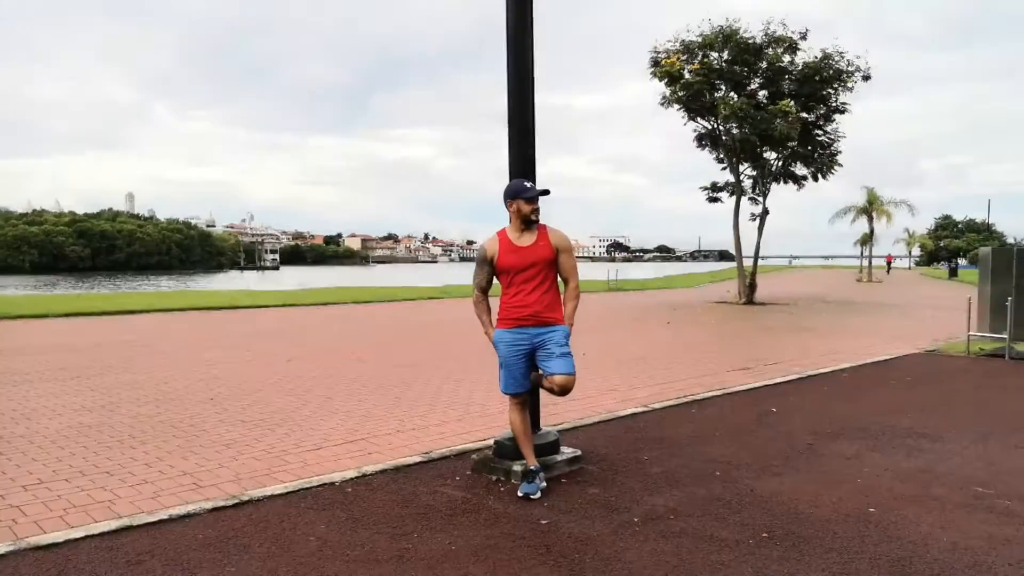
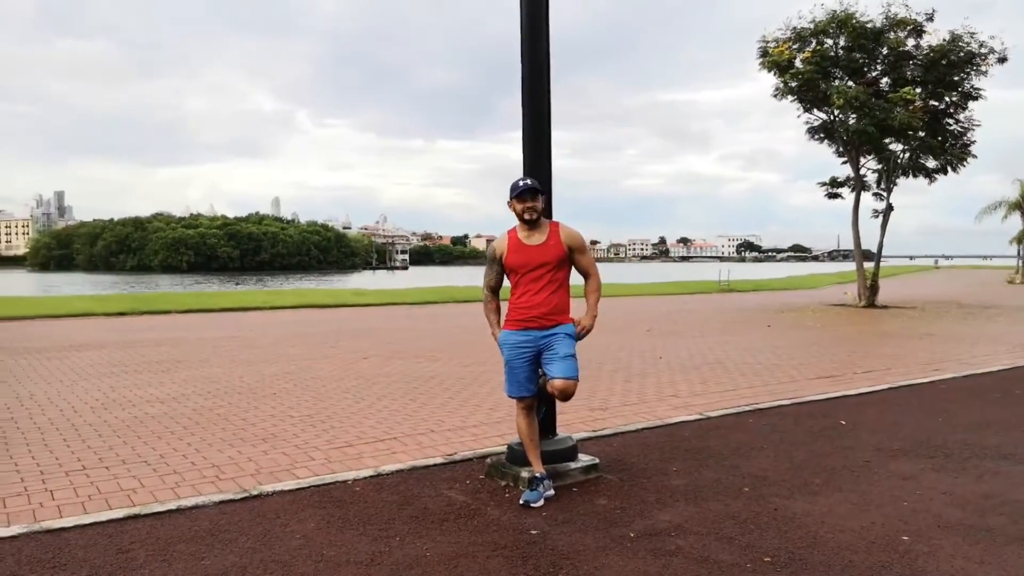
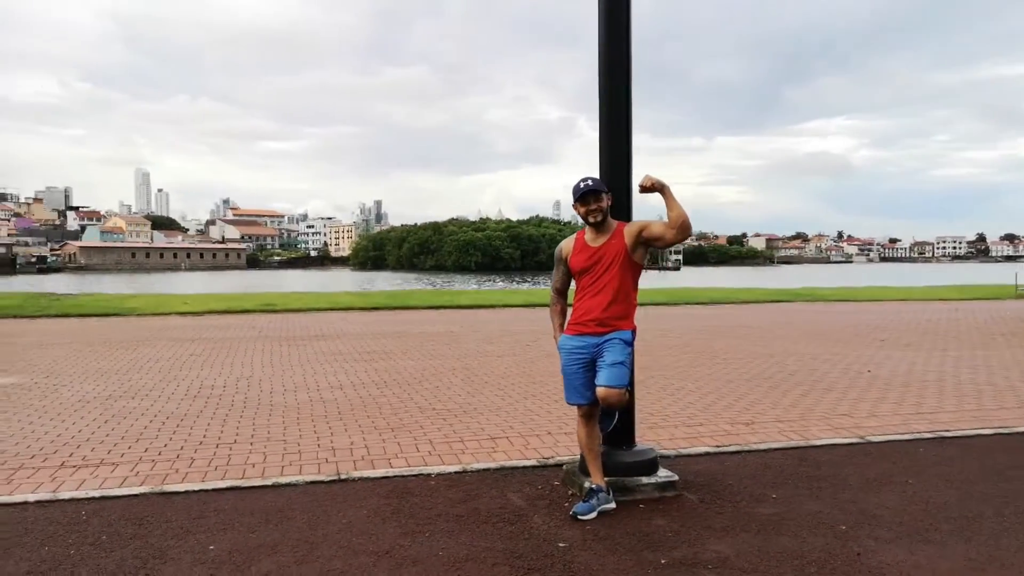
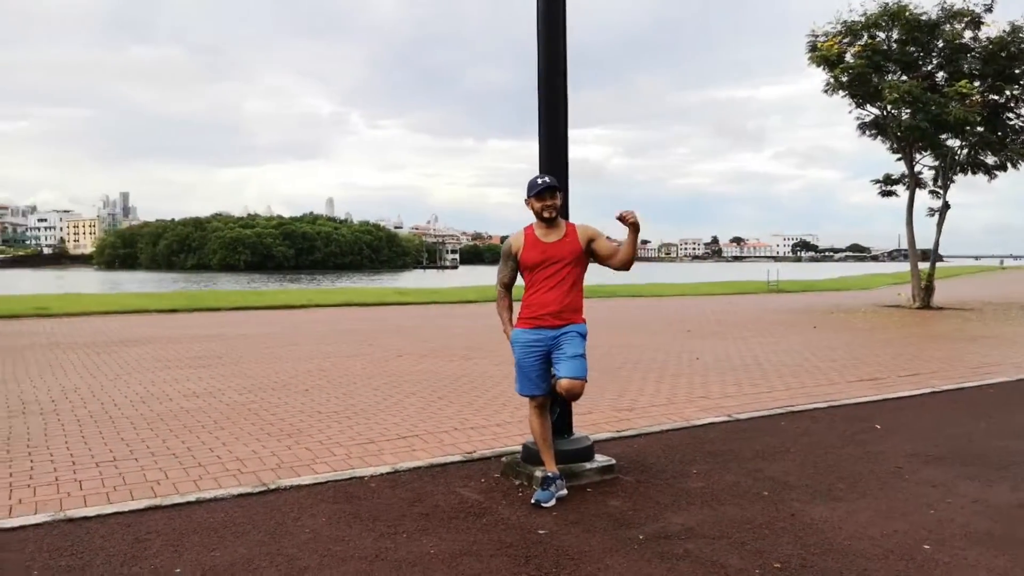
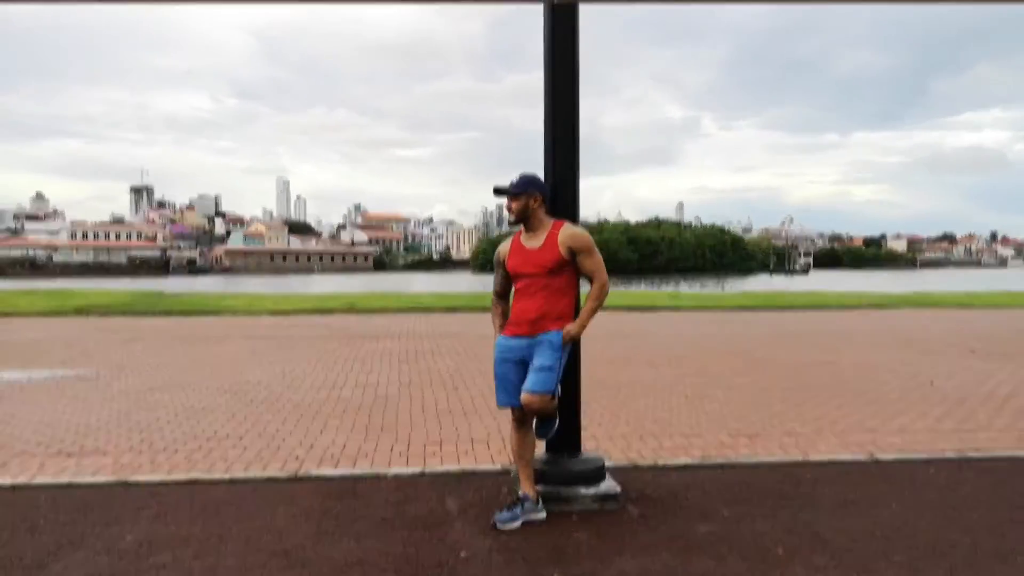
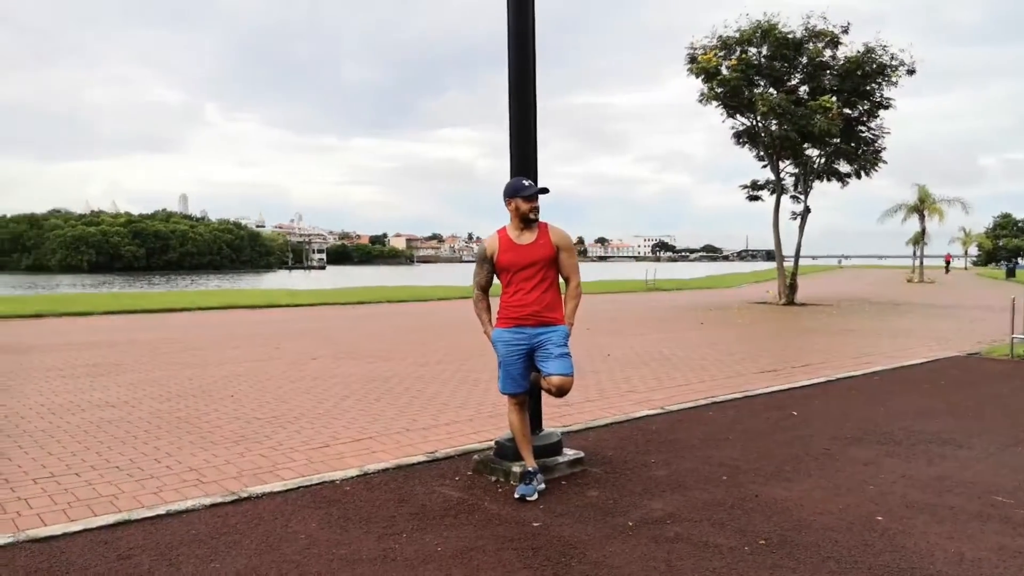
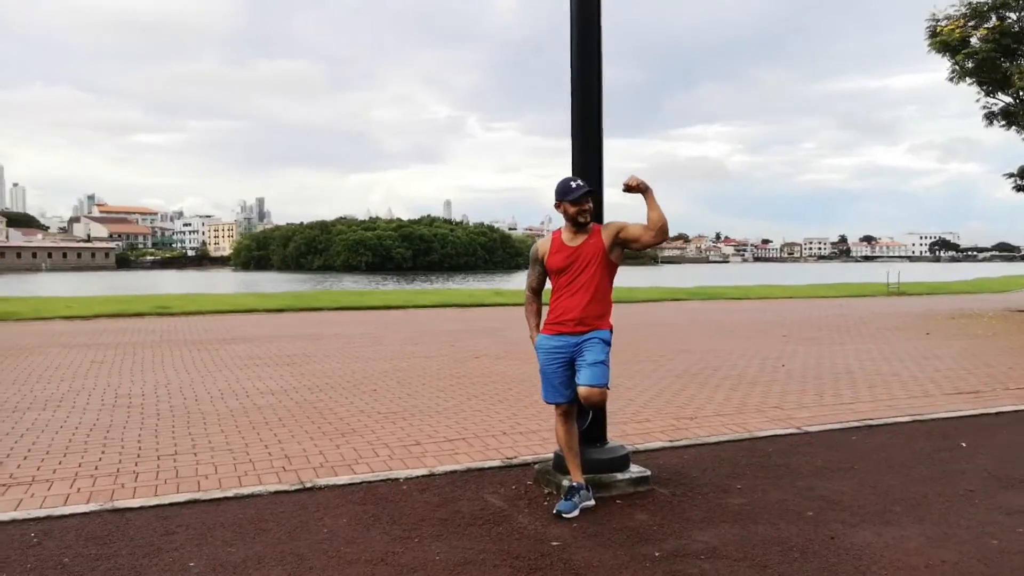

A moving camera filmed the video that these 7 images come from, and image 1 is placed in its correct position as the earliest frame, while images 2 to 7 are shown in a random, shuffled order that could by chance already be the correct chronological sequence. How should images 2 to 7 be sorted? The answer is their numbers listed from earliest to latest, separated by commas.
6, 2, 4, 7, 3, 5
